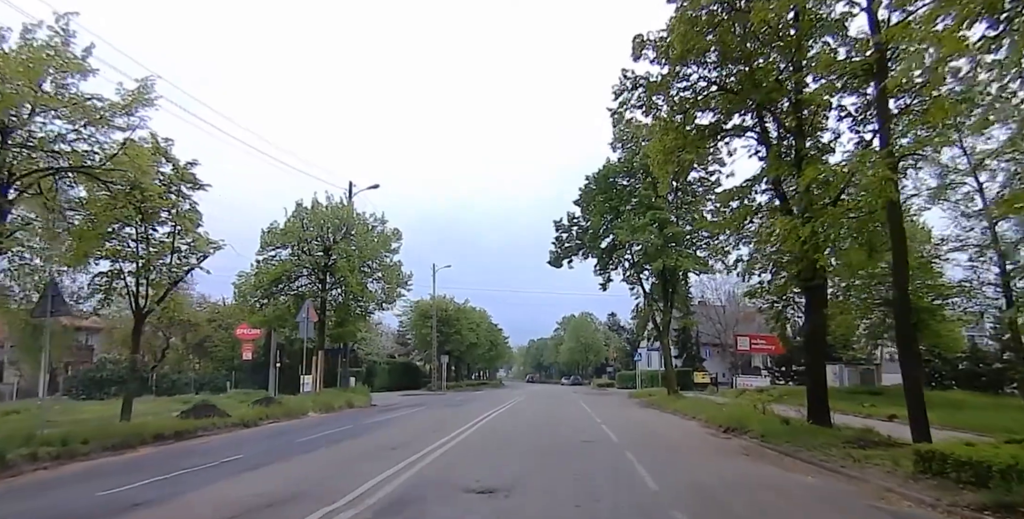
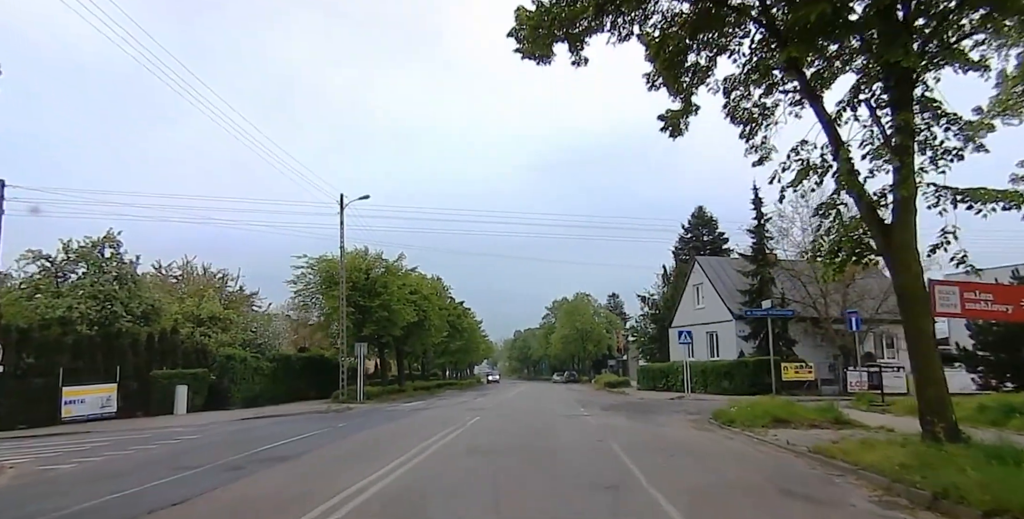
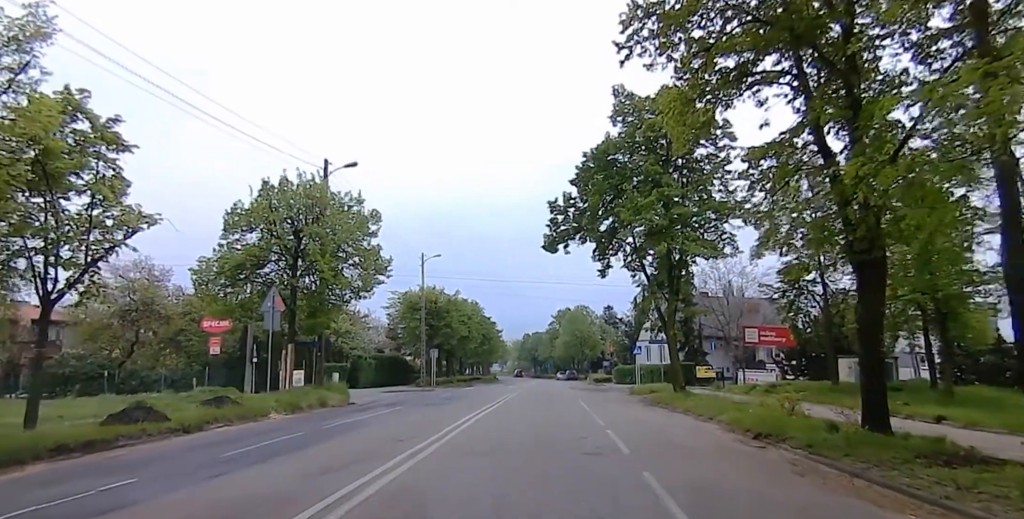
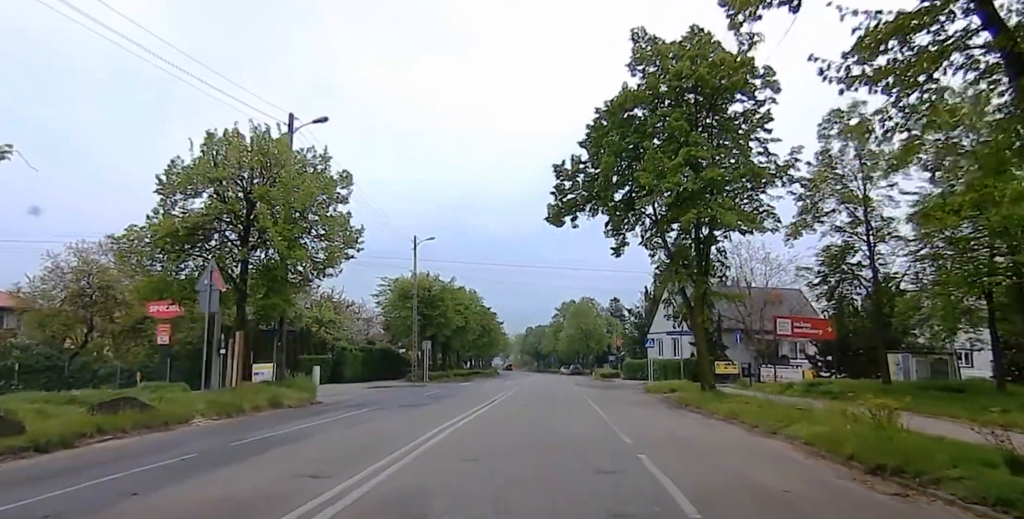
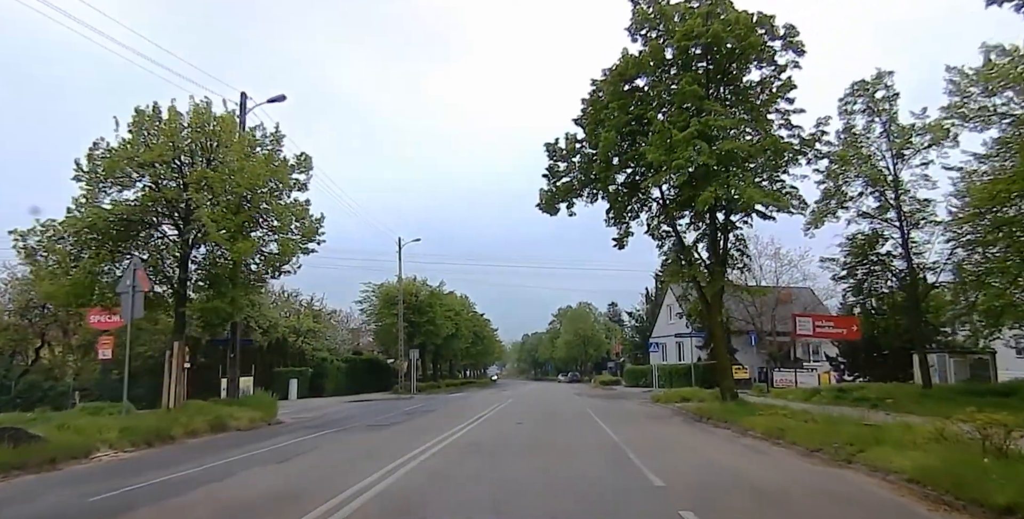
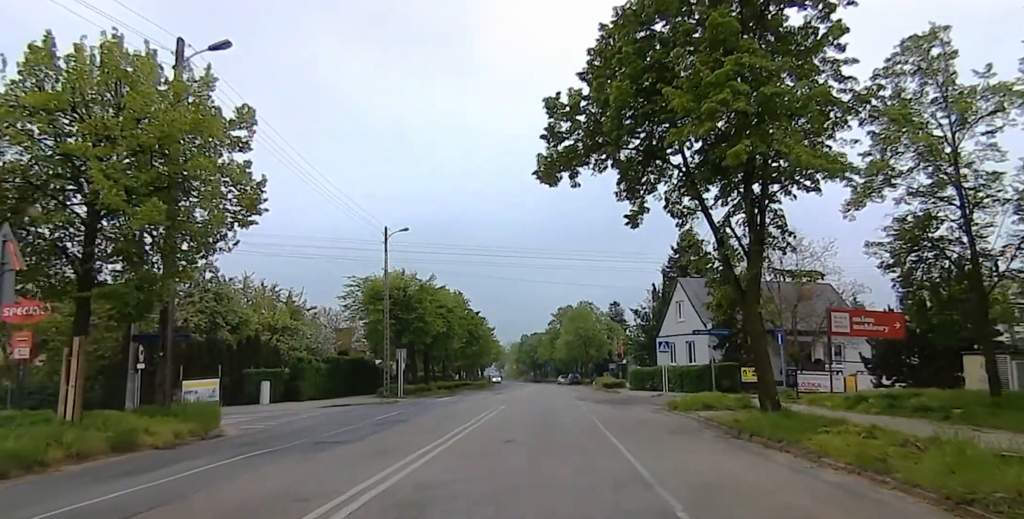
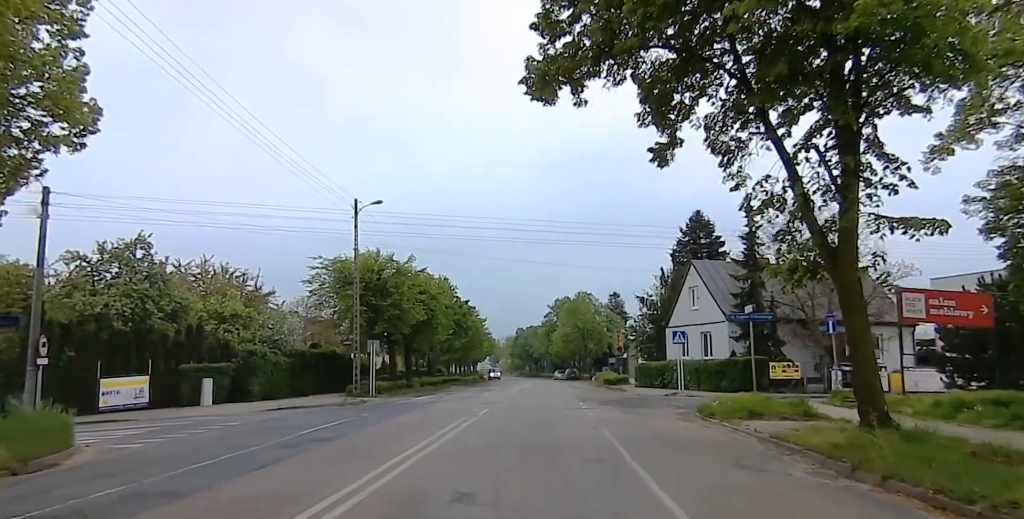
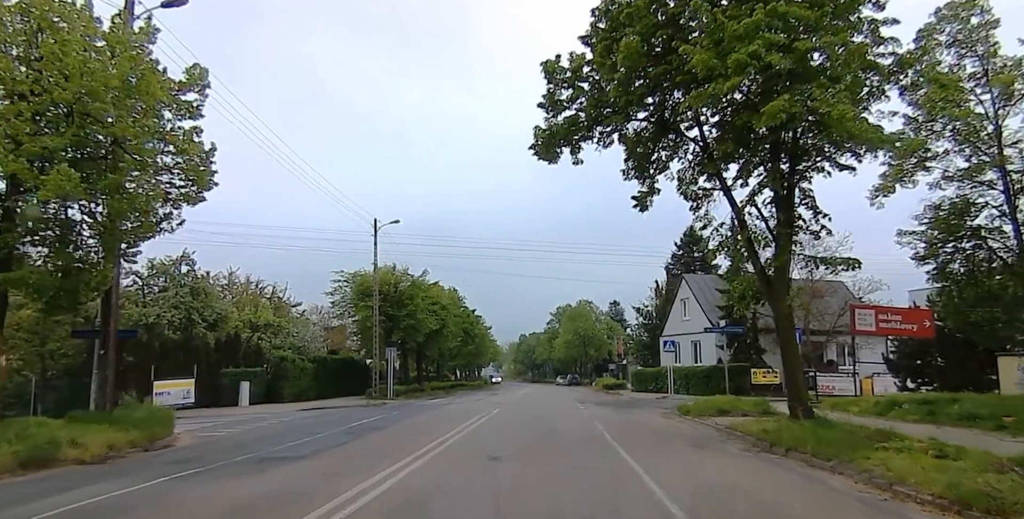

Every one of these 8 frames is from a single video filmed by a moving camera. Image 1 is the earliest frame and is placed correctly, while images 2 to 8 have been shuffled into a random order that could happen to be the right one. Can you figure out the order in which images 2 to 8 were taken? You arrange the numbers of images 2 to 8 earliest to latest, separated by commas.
3, 4, 5, 6, 8, 7, 2
